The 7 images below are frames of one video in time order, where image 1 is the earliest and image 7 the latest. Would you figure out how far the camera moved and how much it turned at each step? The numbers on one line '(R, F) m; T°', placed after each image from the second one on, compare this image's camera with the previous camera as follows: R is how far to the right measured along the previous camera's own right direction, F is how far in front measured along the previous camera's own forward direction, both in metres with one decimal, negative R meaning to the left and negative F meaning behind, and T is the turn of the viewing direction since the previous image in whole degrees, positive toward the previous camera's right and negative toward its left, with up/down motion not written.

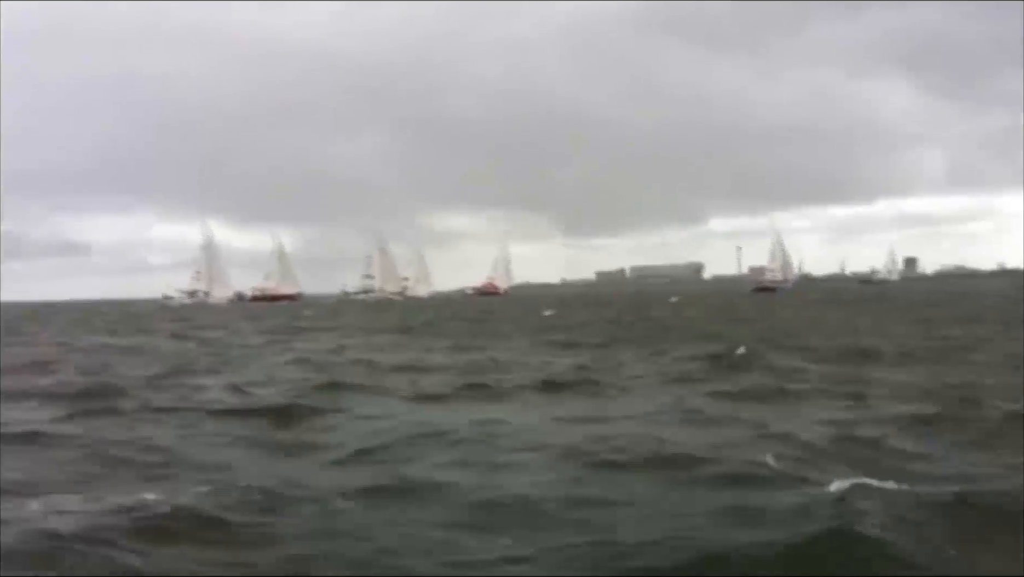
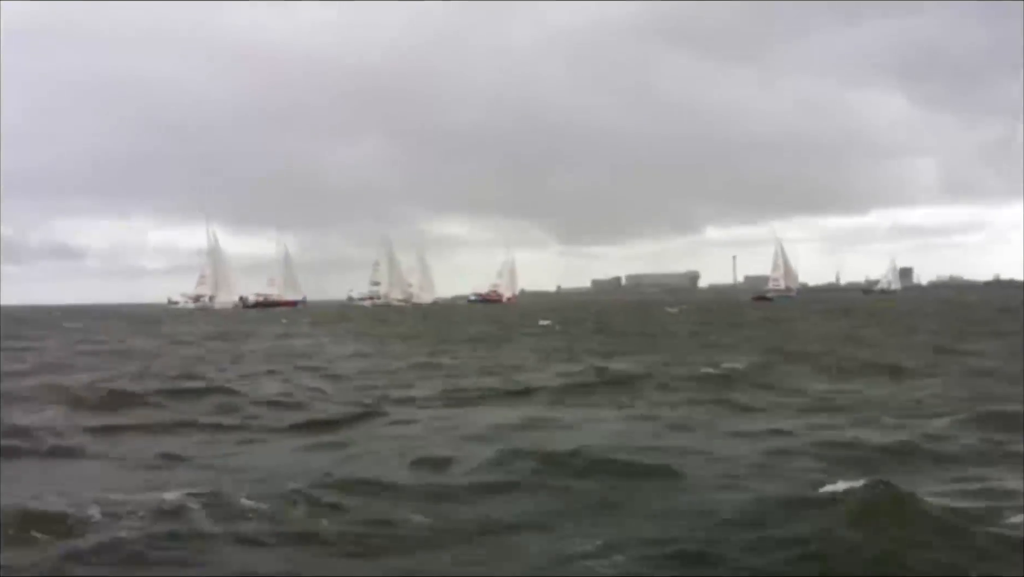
(-0.3, 0.0) m; 0°
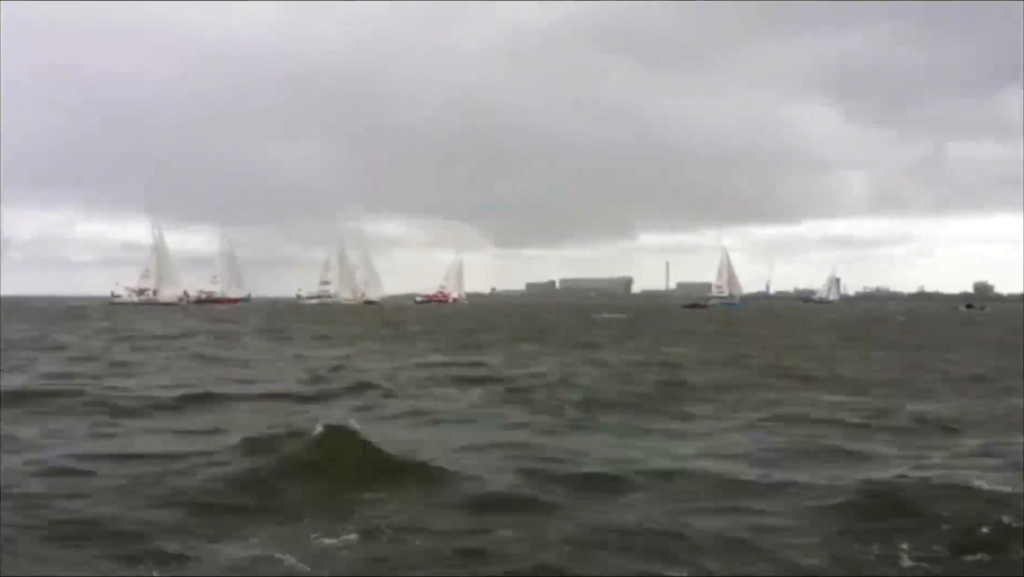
(-0.5, -0.2) m; +4°
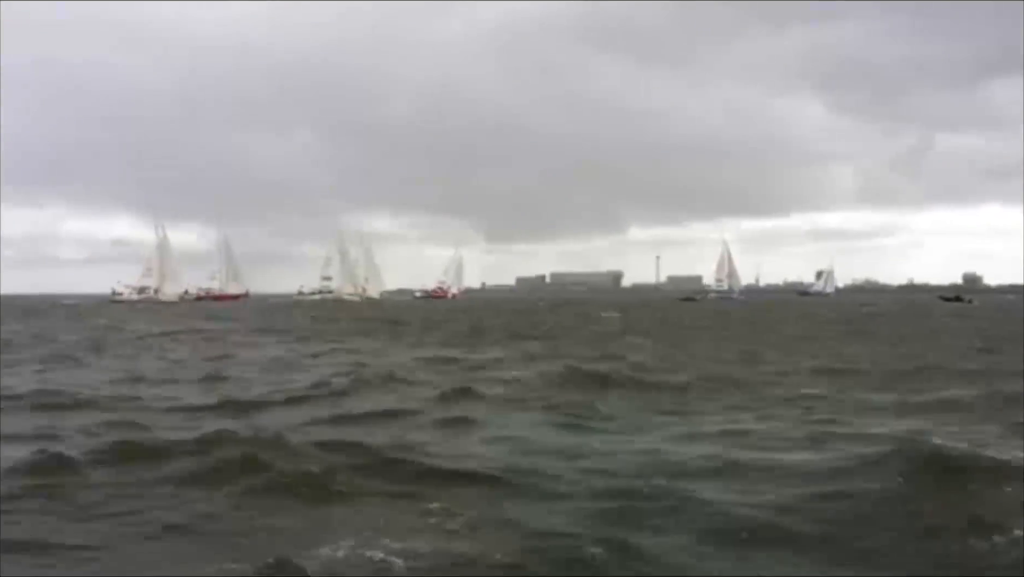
(-0.4, 0.0) m; 0°
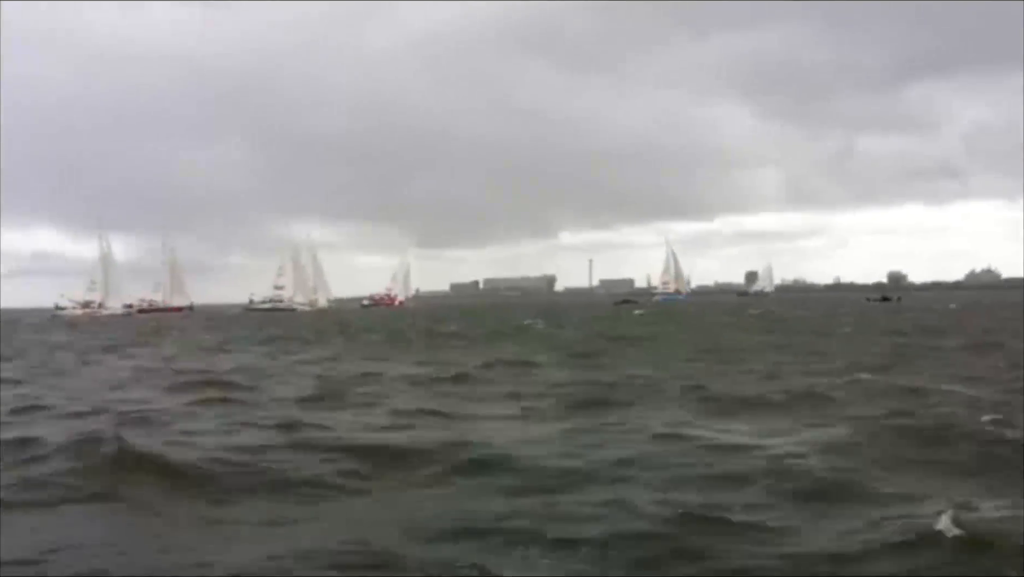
(-0.5, -0.6) m; +4°
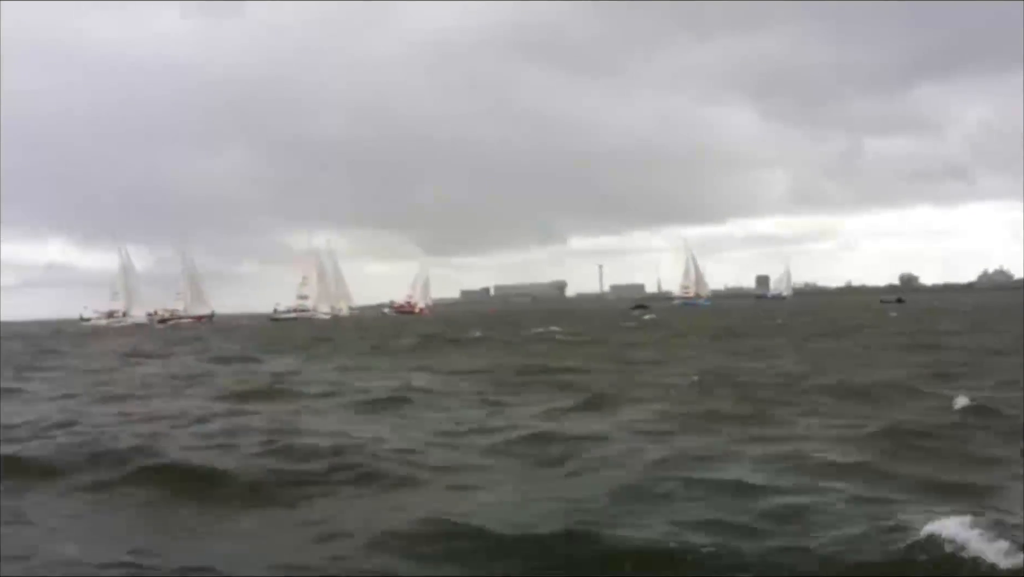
(-0.5, +0.1) m; -1°
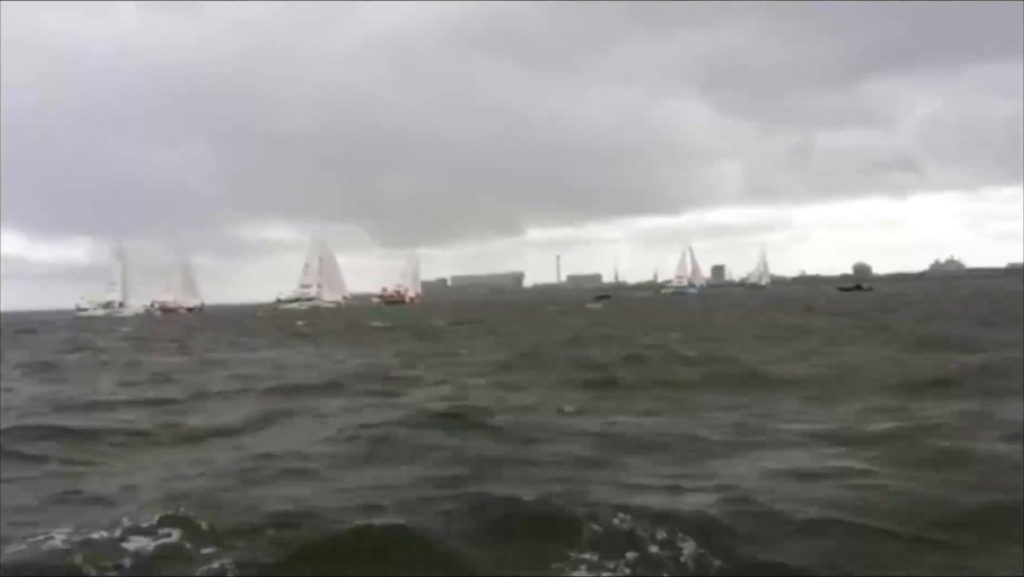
(-1.6, 0.0) m; +2°
